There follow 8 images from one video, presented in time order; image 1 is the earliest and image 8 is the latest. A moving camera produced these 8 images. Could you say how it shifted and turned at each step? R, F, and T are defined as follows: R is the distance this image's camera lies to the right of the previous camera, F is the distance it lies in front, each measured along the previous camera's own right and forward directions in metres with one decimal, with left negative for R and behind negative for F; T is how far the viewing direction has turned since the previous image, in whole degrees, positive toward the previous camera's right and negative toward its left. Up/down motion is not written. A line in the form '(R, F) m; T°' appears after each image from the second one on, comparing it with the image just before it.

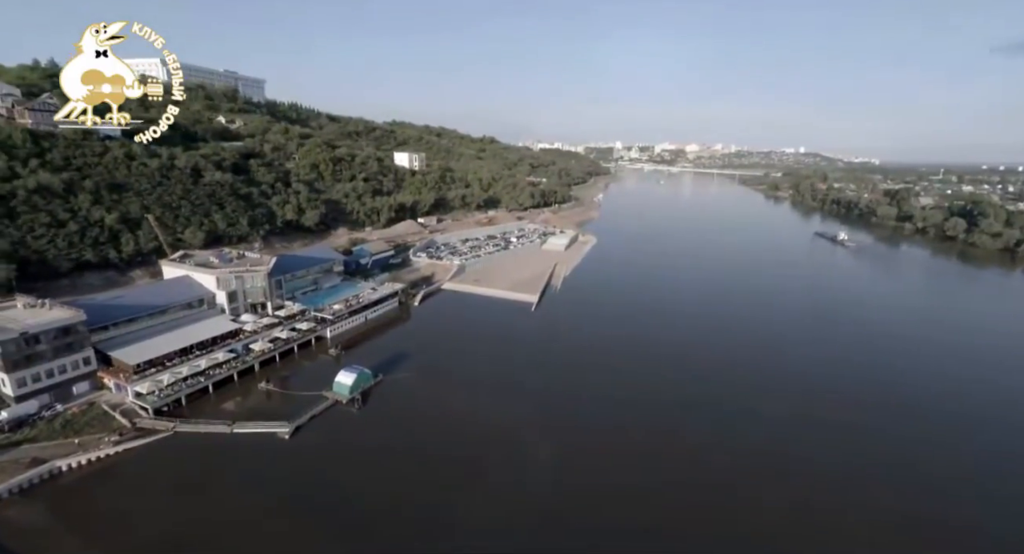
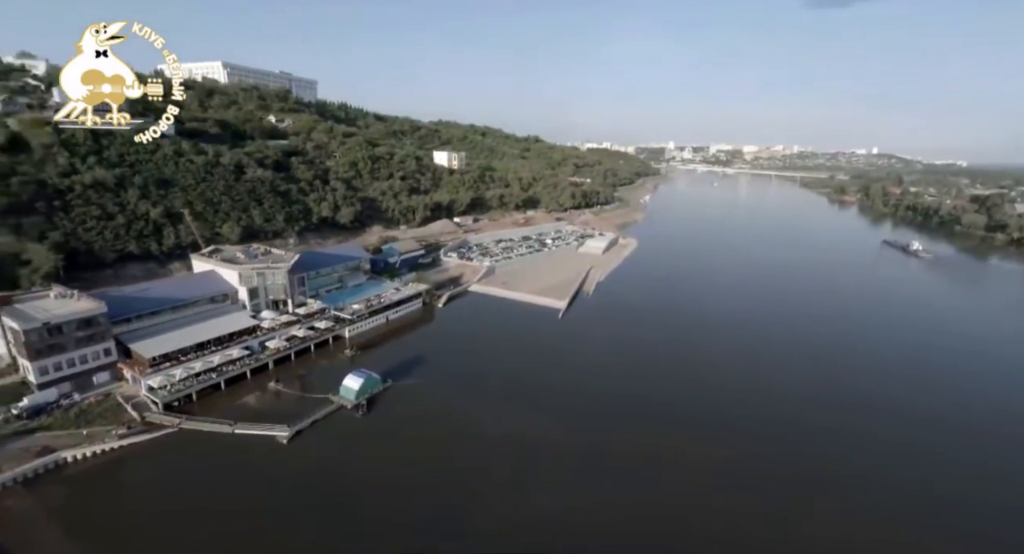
(+1.8, +1.7) m; -6°
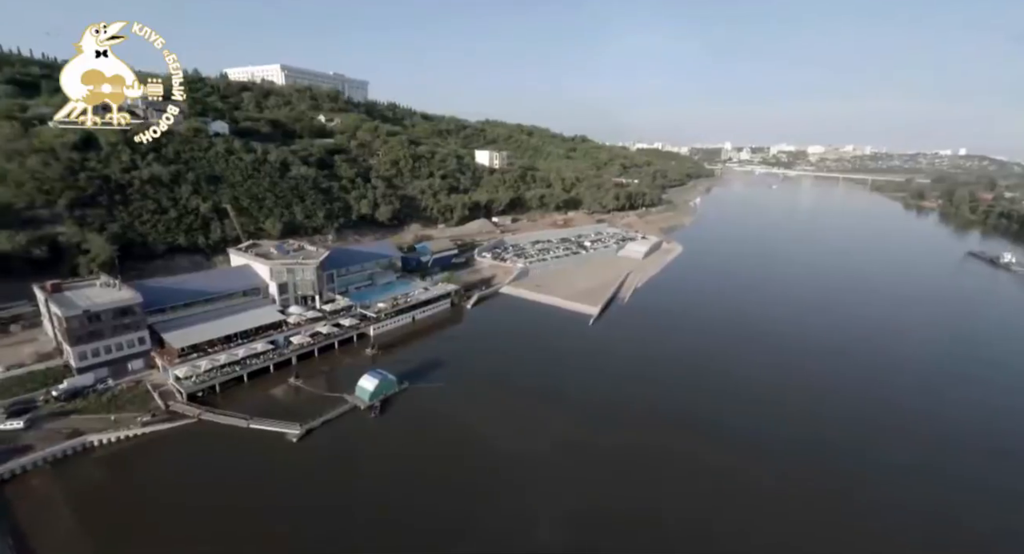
(+1.6, +1.1) m; -6°
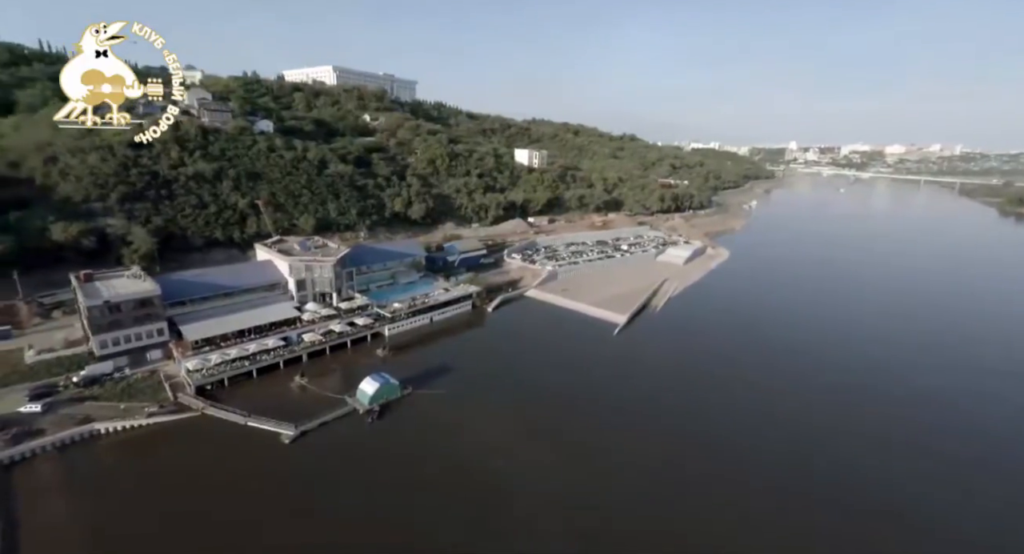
(+2.3, +1.6) m; -6°
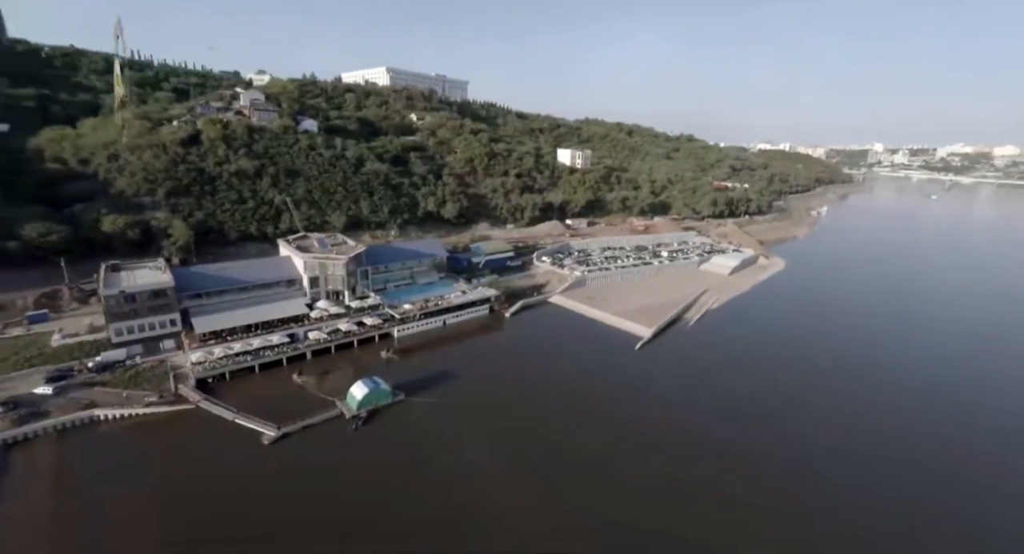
(+3.1, +1.9) m; -7°
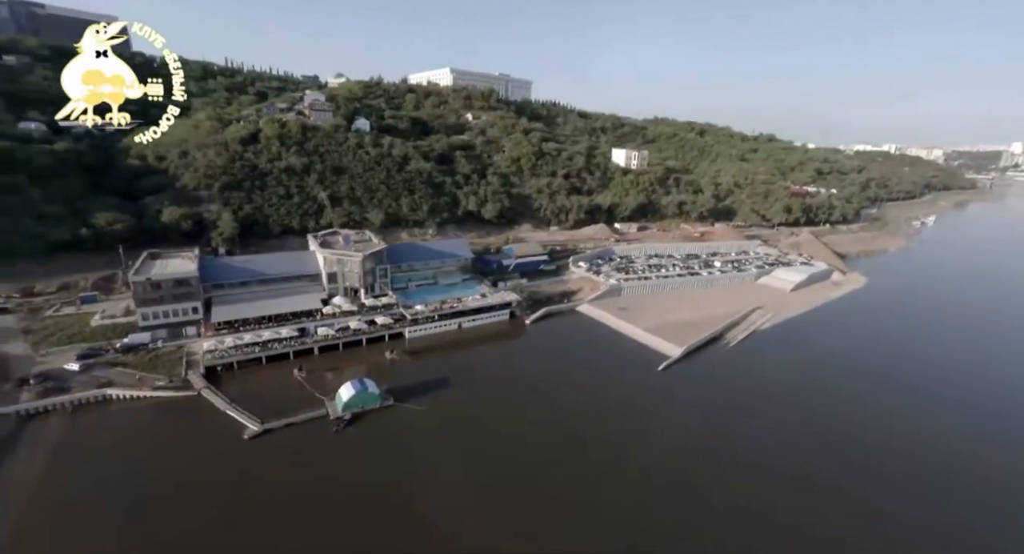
(+3.9, +2.1) m; -9°
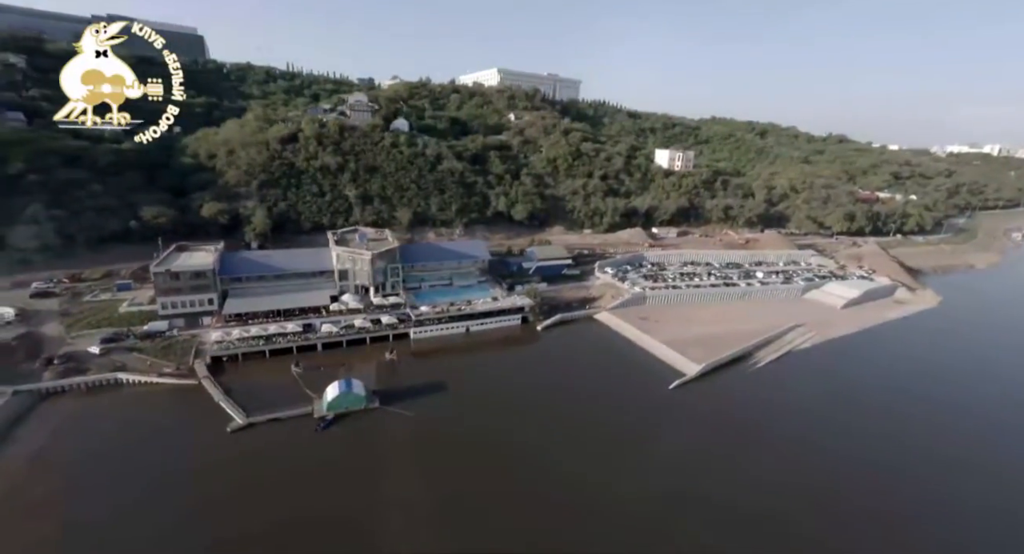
(+3.2, +1.5) m; -7°
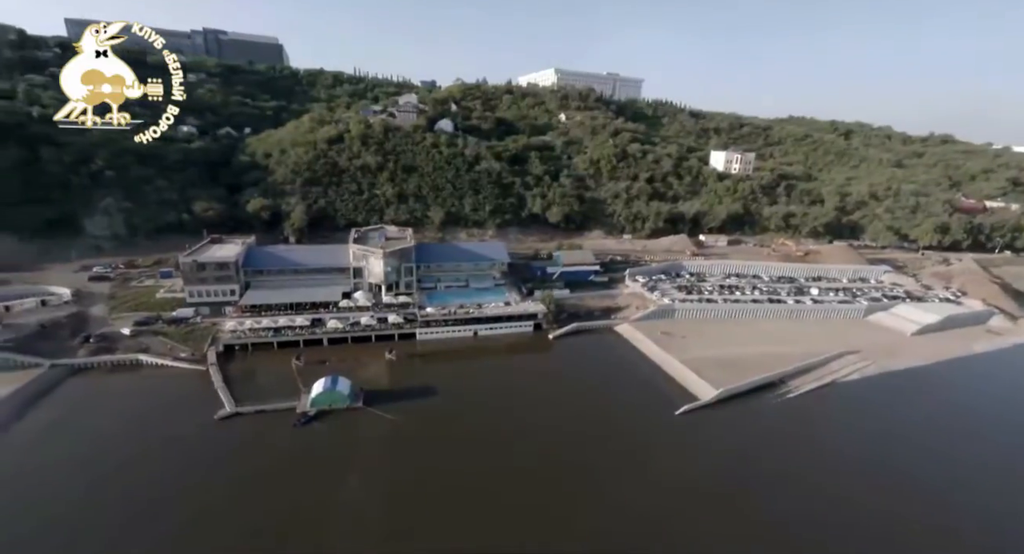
(+3.9, +1.8) m; -9°
